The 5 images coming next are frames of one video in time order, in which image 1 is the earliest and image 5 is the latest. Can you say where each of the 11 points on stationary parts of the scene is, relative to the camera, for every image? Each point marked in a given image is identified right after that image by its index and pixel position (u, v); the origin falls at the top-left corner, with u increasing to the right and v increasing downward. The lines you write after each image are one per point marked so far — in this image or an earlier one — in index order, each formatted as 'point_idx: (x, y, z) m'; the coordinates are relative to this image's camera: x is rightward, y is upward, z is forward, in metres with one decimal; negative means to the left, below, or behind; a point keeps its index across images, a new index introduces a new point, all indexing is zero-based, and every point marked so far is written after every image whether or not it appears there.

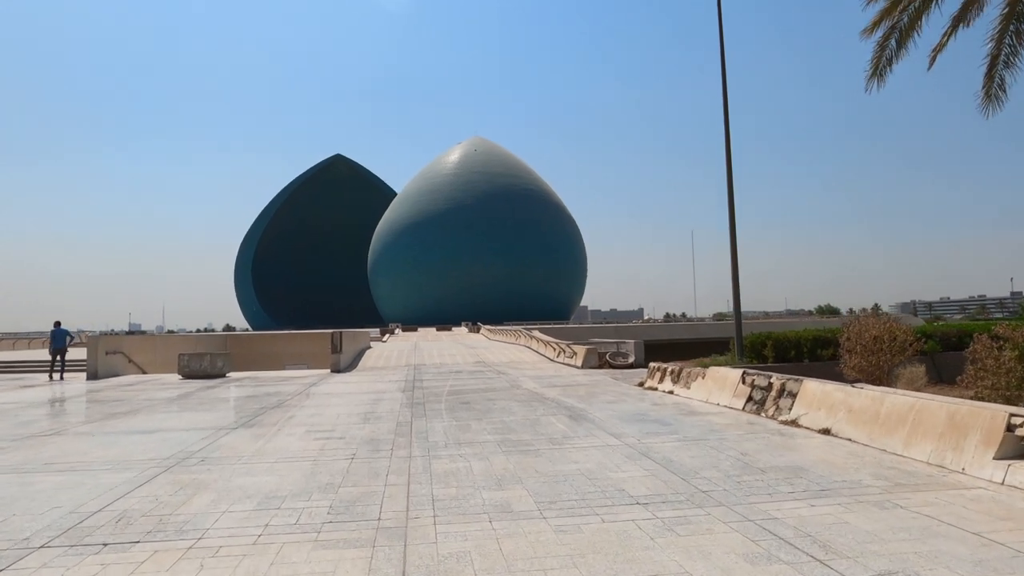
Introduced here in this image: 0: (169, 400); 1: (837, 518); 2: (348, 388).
0: (-6.4, -2.1, +12.6) m
1: (+2.0, -1.4, +4.3) m
2: (-3.3, -2.0, +13.6) m
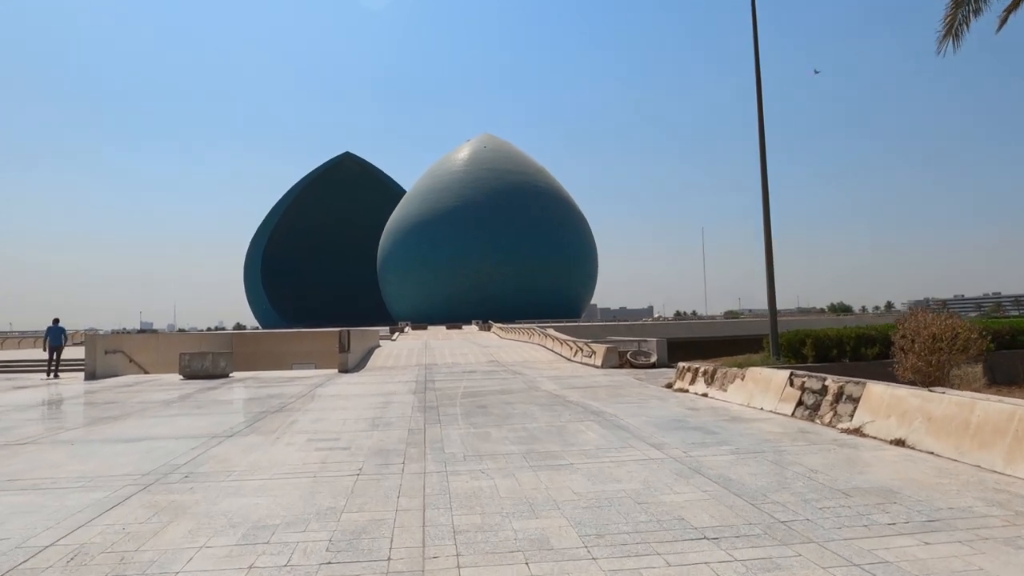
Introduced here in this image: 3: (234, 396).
0: (-6.0, -2.0, +11.8) m
1: (+2.3, -1.4, +3.4) m
2: (-3.0, -1.9, +12.8) m
3: (-5.3, -2.1, +12.9) m
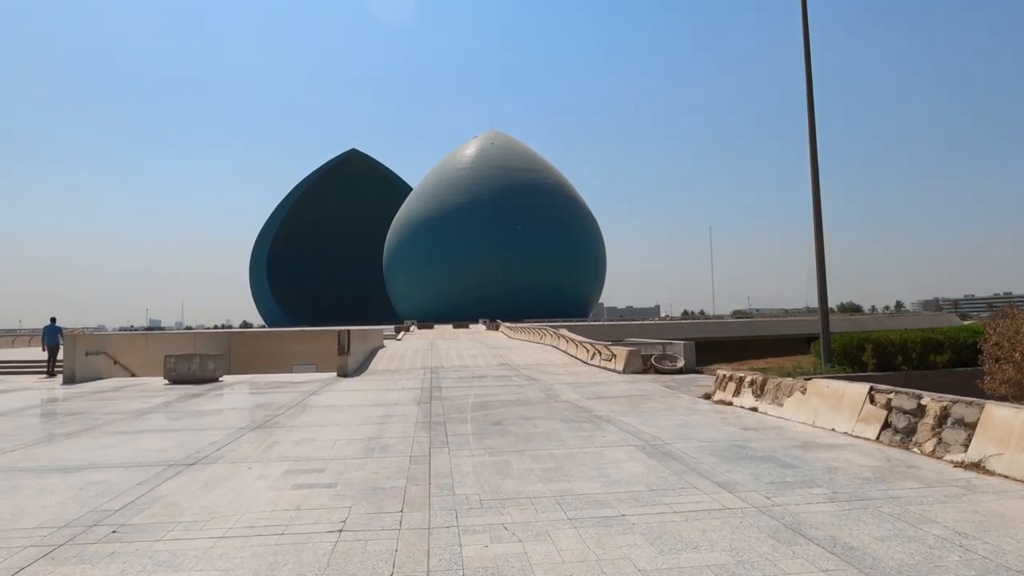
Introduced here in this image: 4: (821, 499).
0: (-5.8, -1.9, +10.4) m
1: (+2.5, -1.3, +2.0) m
2: (-2.7, -1.9, +11.4) m
3: (-5.0, -2.0, +11.6) m
4: (+2.1, -1.4, +4.6) m
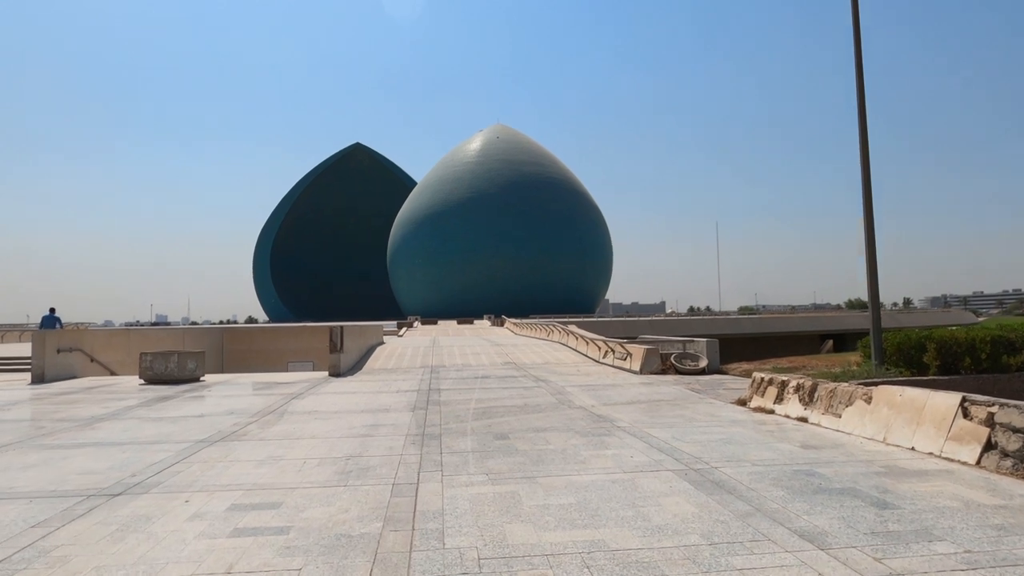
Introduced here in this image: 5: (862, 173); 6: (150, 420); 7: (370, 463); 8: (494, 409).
0: (-5.7, -1.8, +9.2) m
1: (+2.5, -1.3, +0.6) m
2: (-2.6, -1.7, +10.1) m
3: (-4.9, -1.8, +10.3) m
4: (+2.2, -1.3, +3.3) m
5: (+5.0, +1.6, +9.6) m
6: (-4.9, -1.8, +9.1) m
7: (-1.2, -1.5, +5.9) m
8: (-0.2, -1.6, +9.1) m
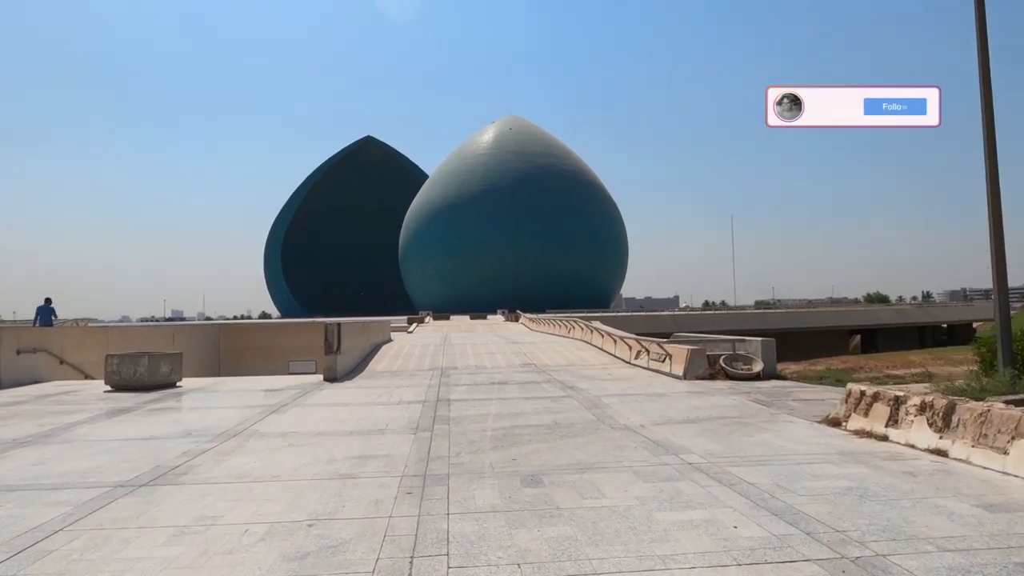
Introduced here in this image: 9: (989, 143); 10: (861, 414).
0: (-5.4, -1.7, +7.3) m
1: (+2.6, -1.2, -1.4) m
2: (-2.3, -1.6, +8.2) m
3: (-4.6, -1.7, +8.4) m
4: (+2.3, -1.3, +1.3) m
5: (+5.3, +1.7, +7.5) m
6: (-4.6, -1.7, +7.2) m
7: (-1.0, -1.4, +3.9) m
8: (+0.1, -1.5, +7.1) m
9: (+5.2, +1.6, +7.4) m
10: (+3.6, -1.3, +6.9) m
